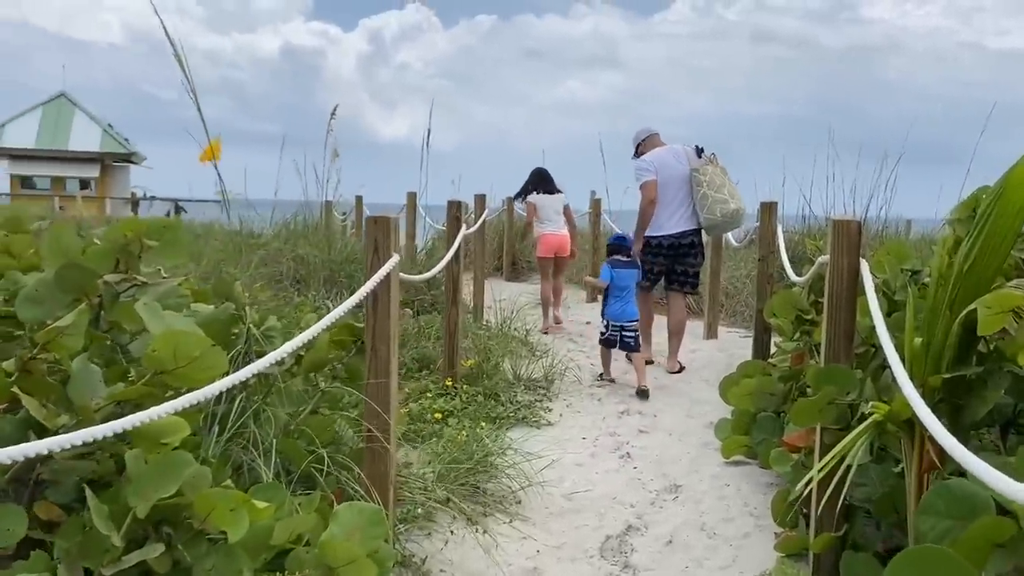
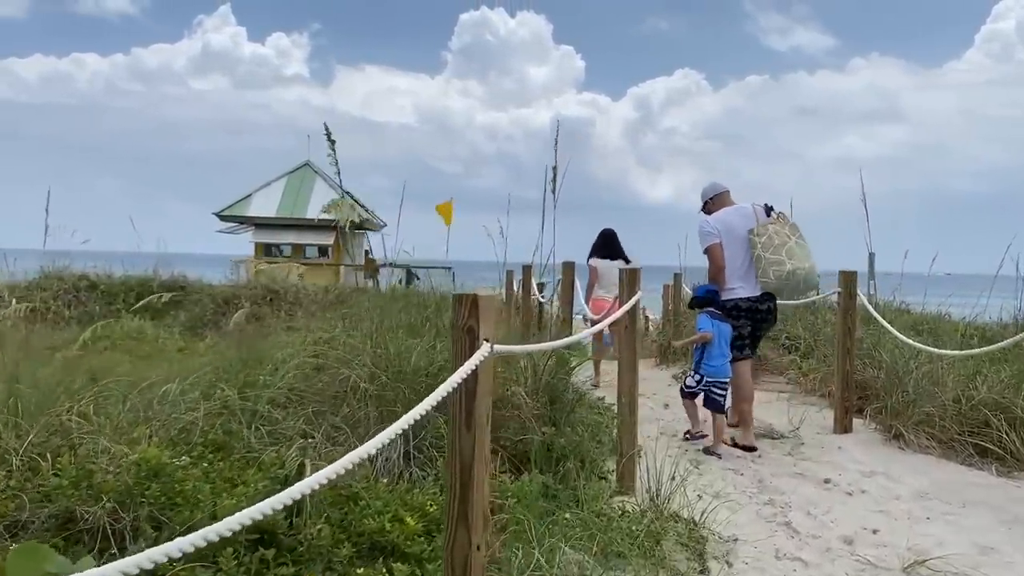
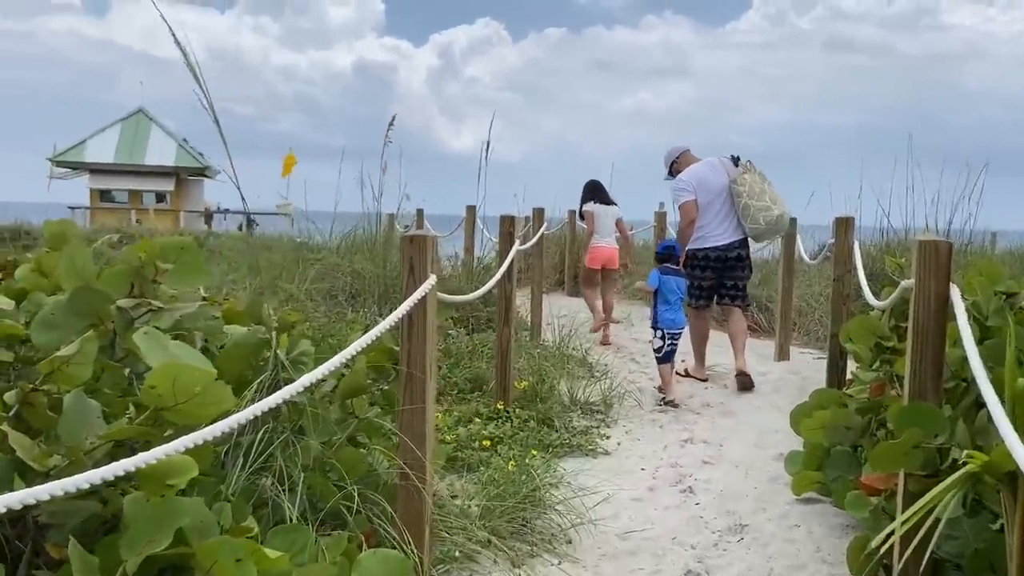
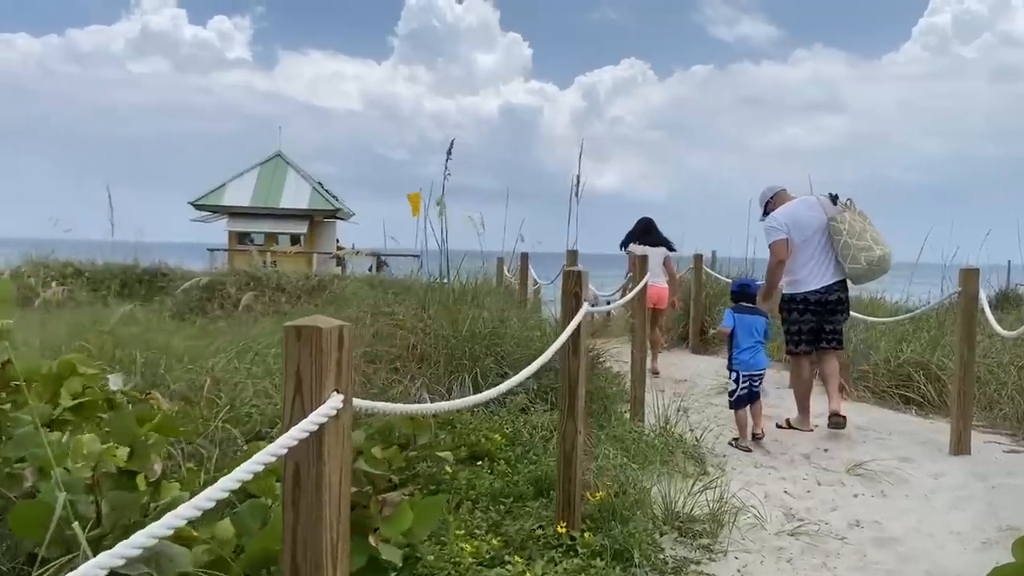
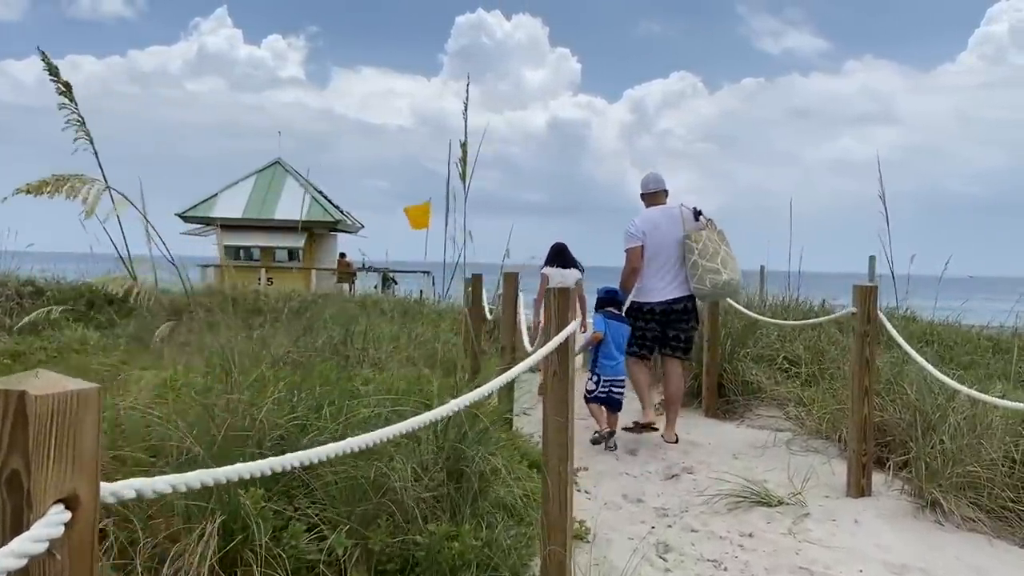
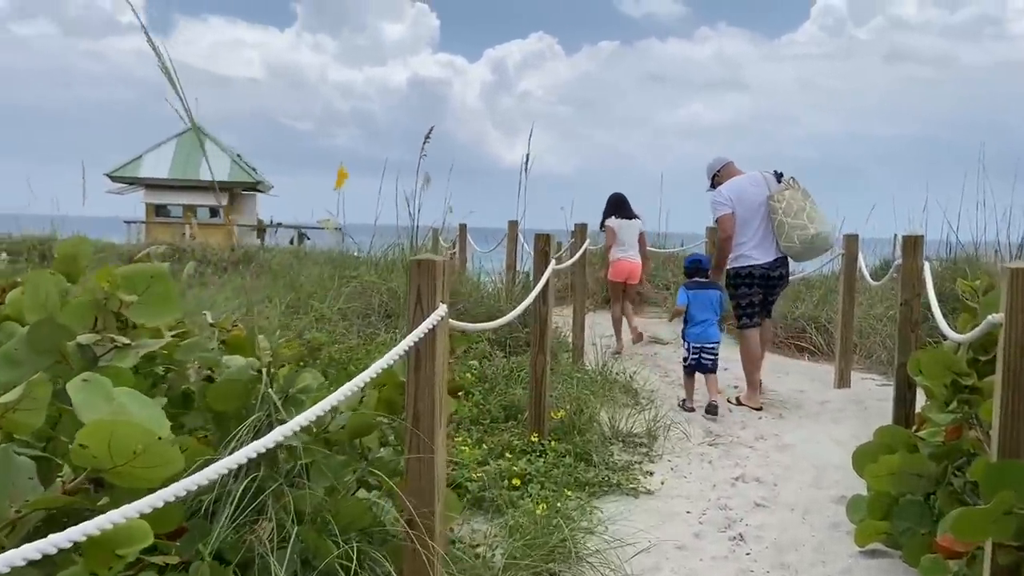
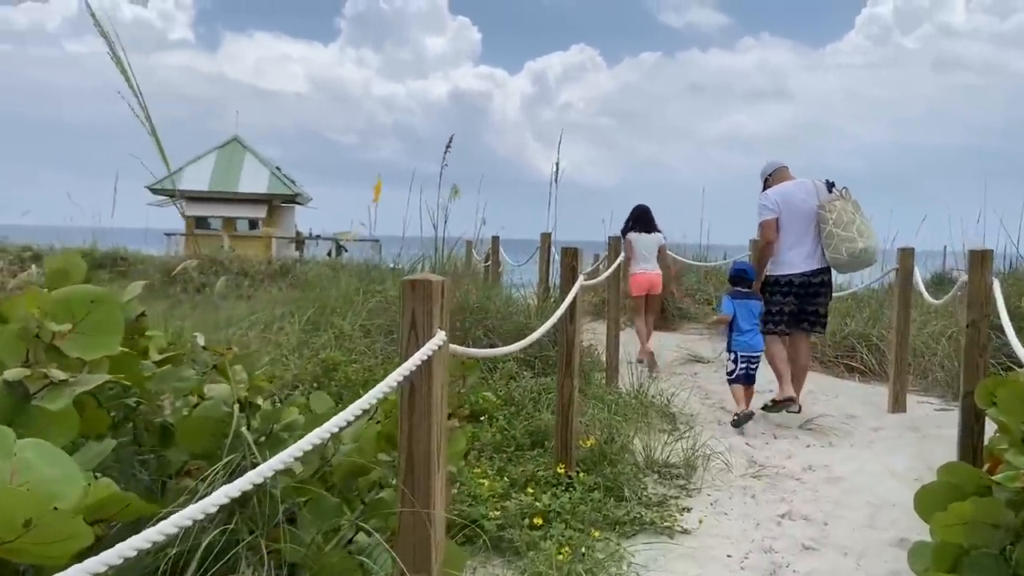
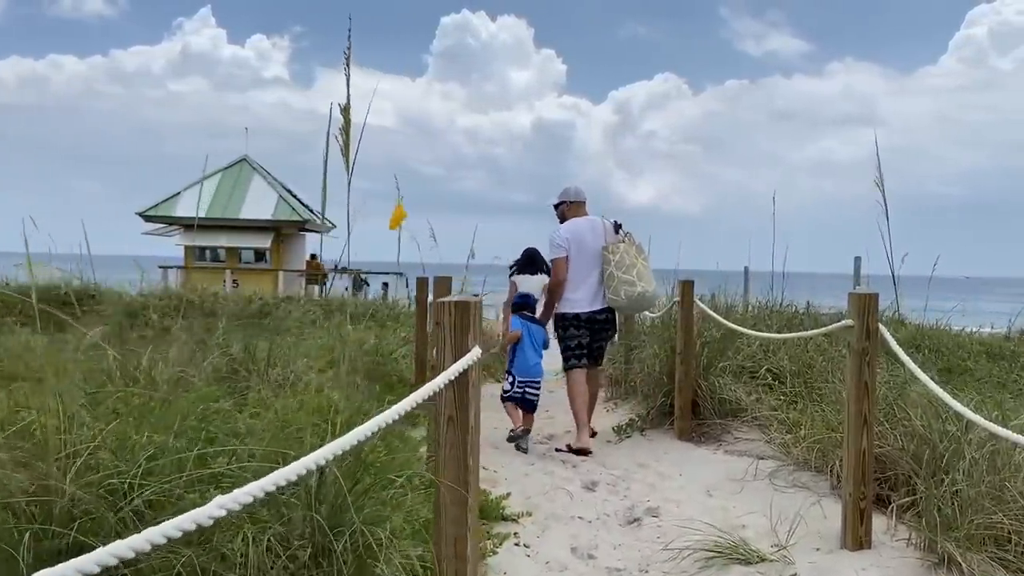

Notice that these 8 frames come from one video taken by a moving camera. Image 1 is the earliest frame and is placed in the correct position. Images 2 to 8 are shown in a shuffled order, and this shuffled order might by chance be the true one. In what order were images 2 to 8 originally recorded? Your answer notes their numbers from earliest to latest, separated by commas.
3, 6, 7, 4, 2, 5, 8
